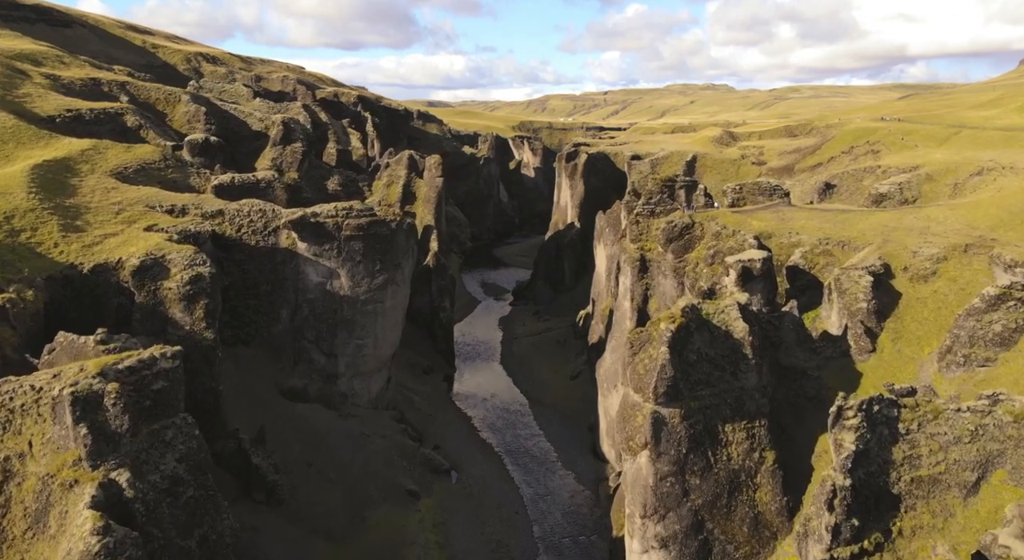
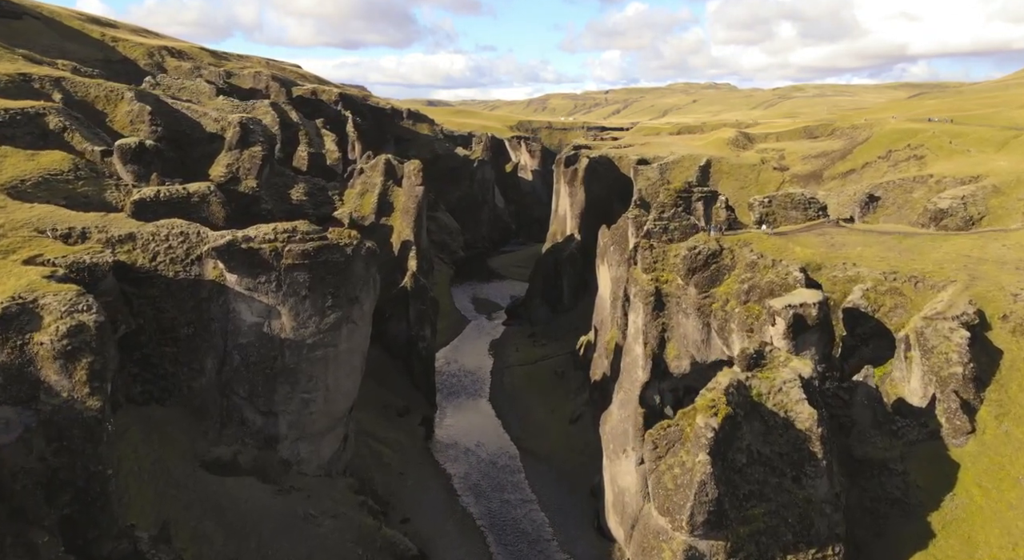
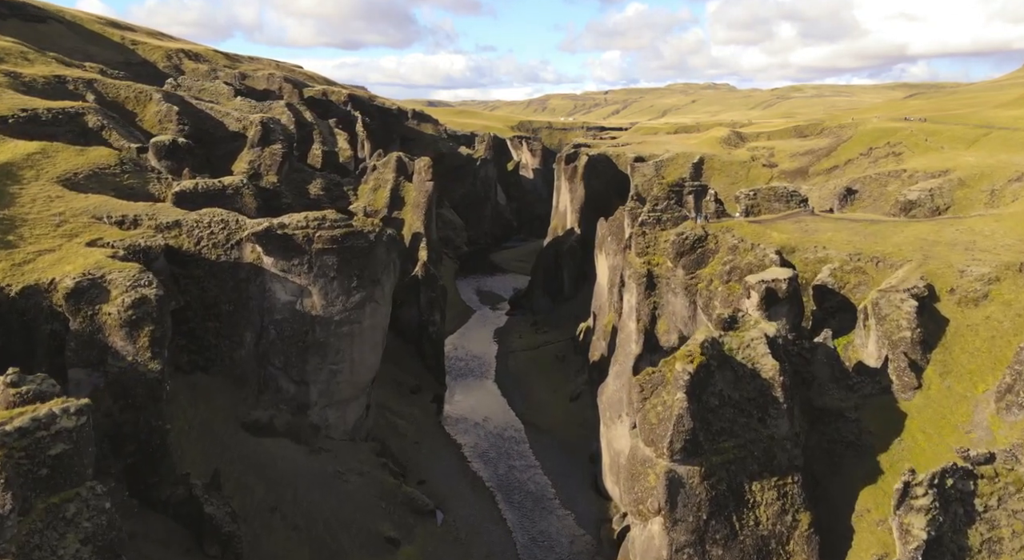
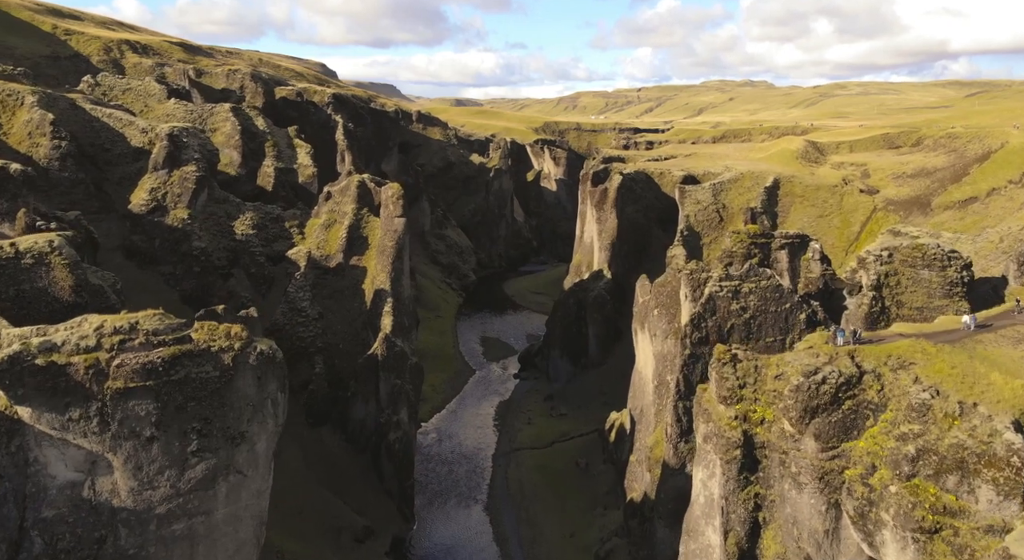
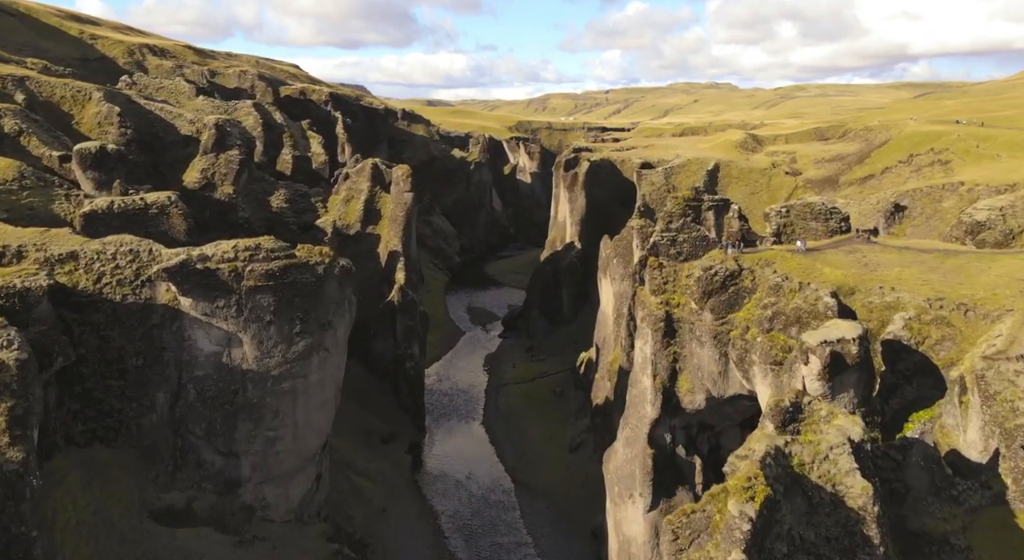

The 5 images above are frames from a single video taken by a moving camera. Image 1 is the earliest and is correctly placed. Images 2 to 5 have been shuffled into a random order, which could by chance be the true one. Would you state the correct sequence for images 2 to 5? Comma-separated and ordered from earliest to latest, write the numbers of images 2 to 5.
3, 2, 5, 4
